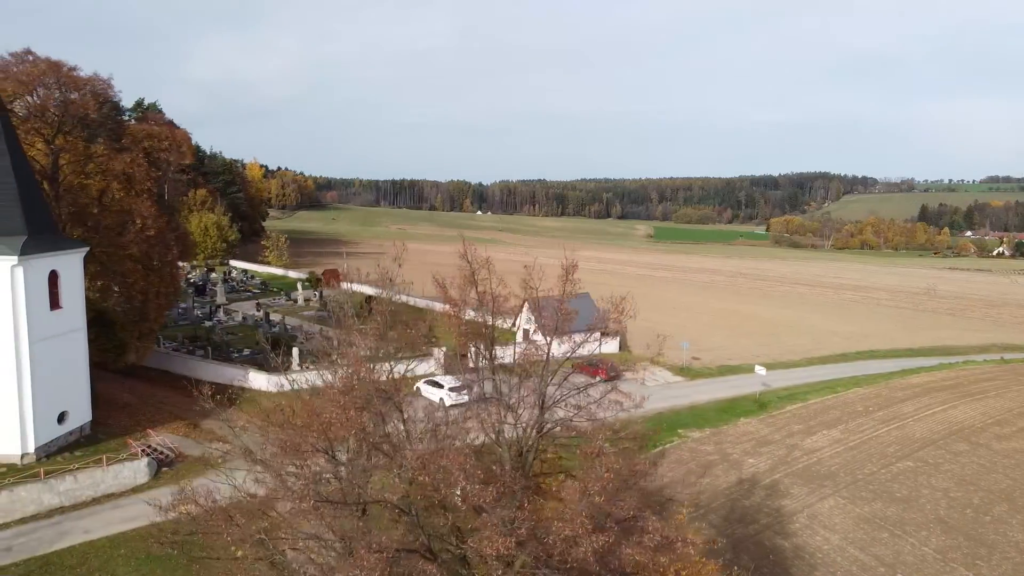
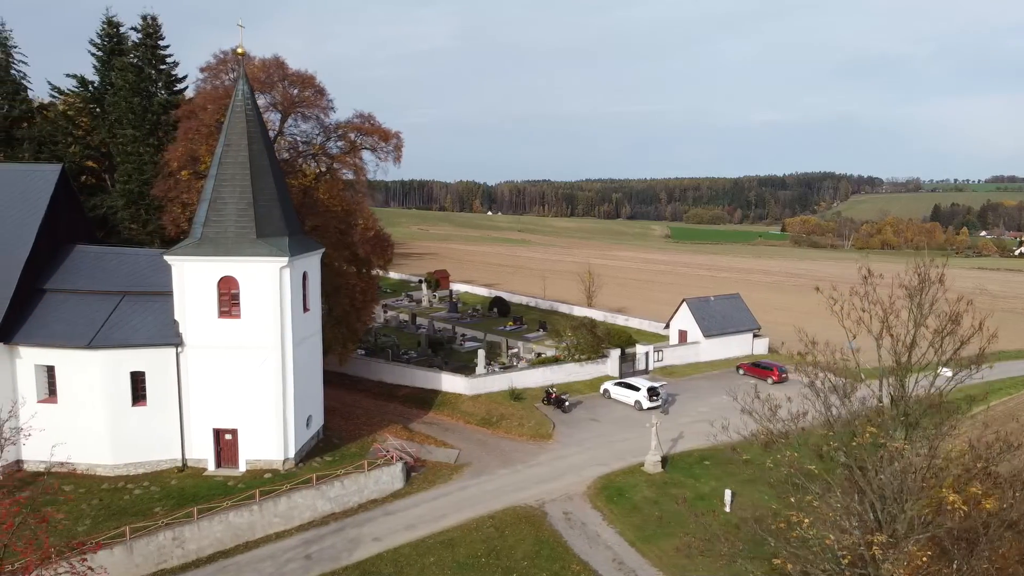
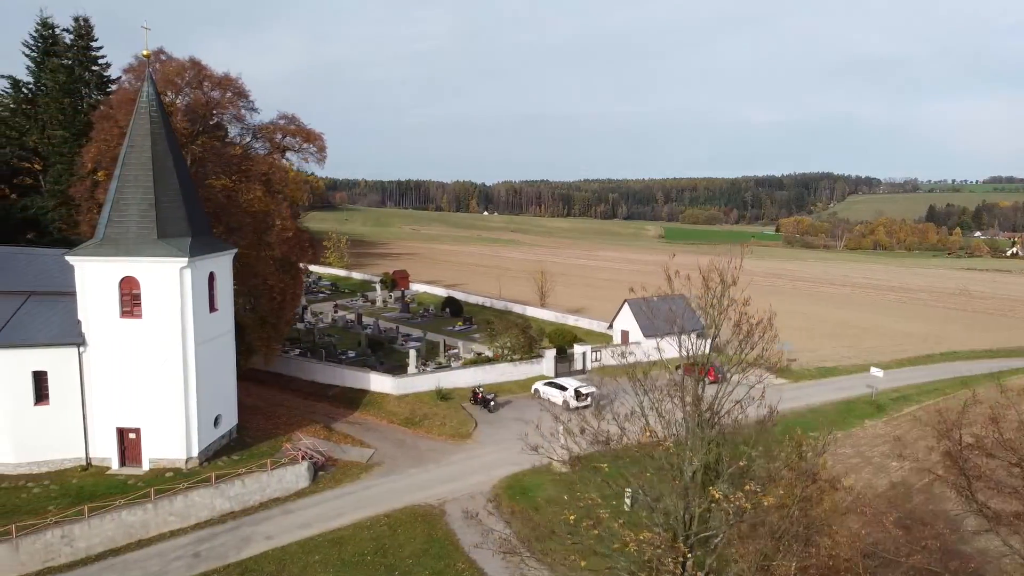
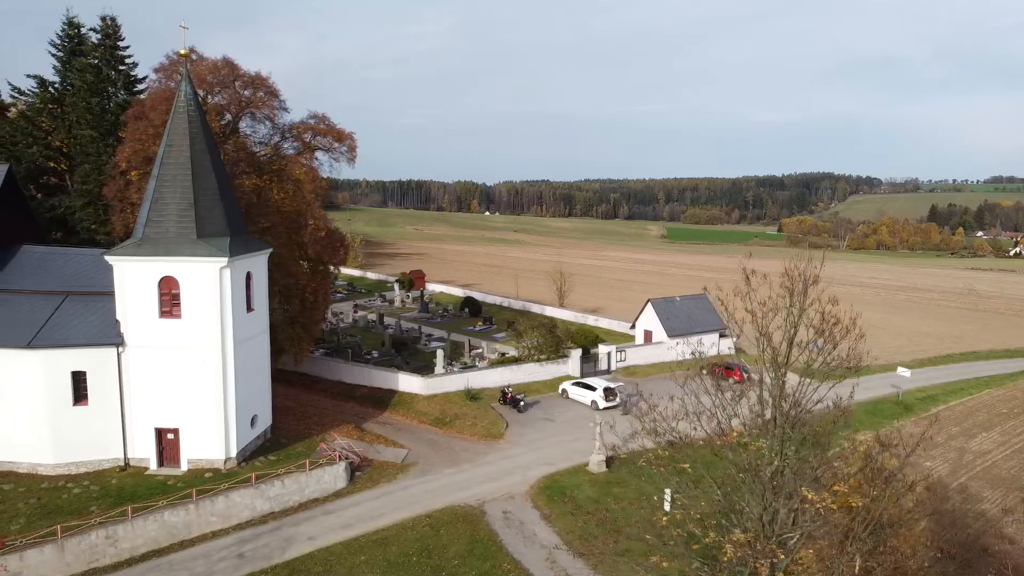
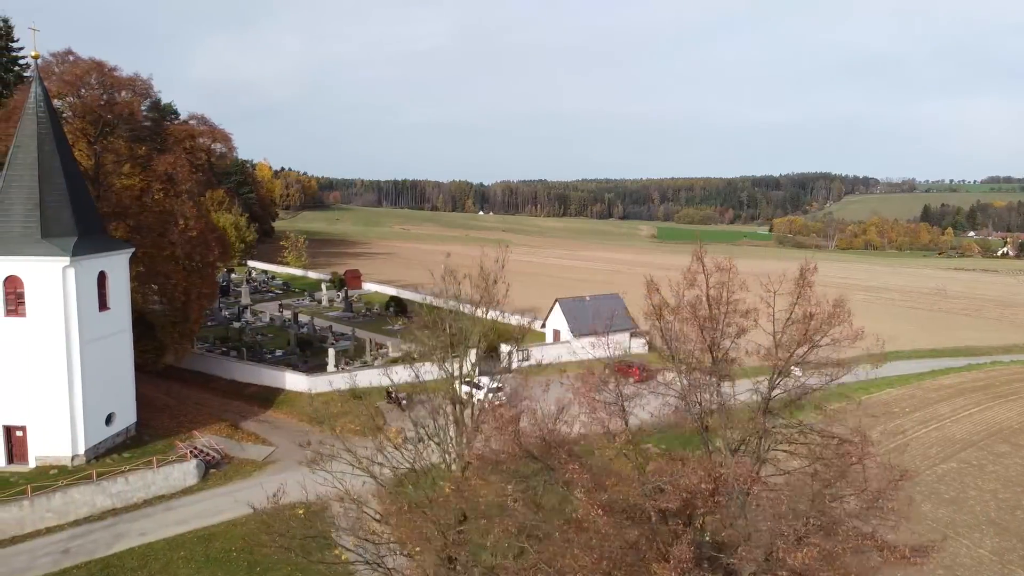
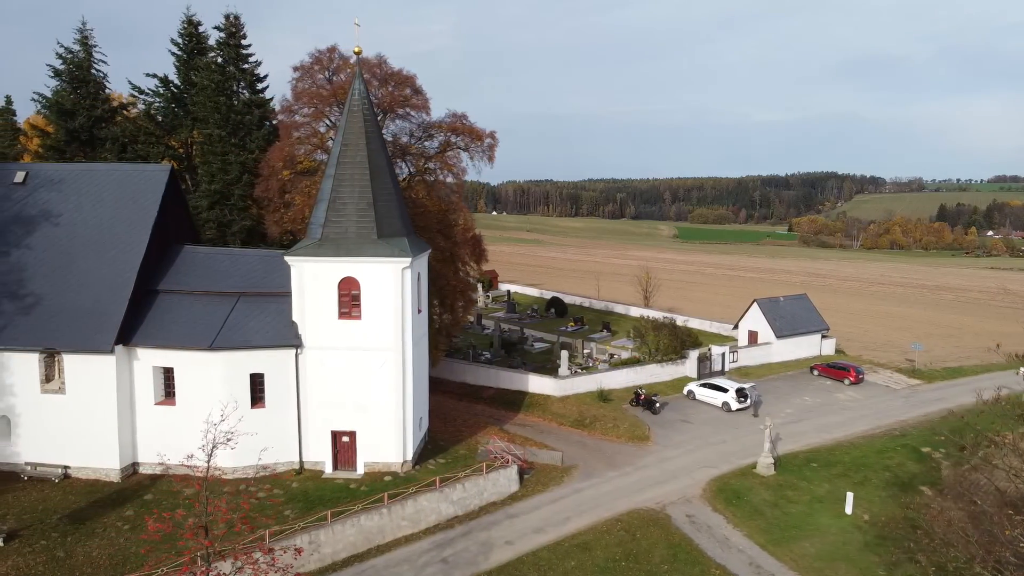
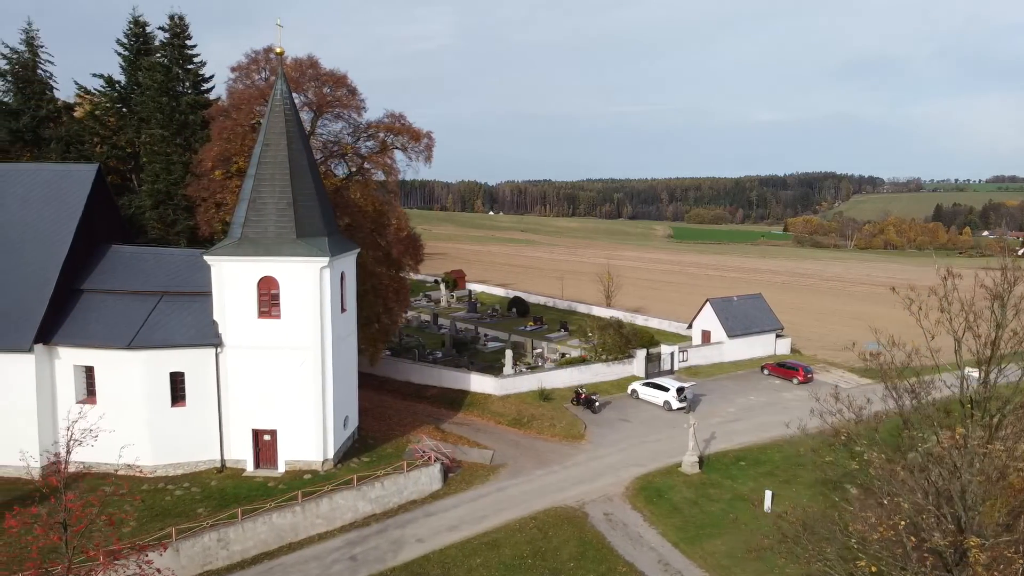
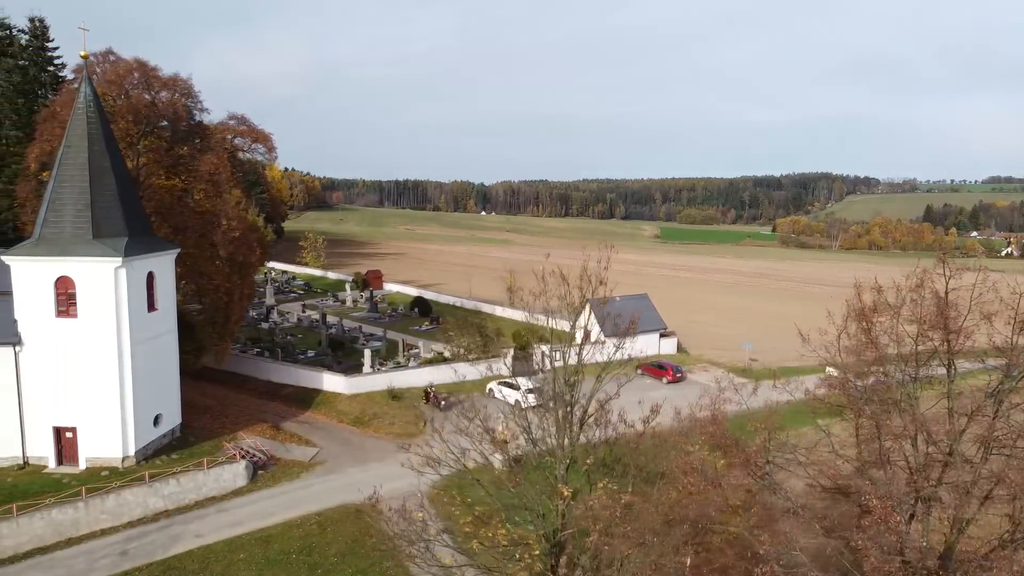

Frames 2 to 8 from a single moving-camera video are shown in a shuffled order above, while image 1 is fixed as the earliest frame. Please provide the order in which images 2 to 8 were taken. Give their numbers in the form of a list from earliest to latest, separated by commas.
5, 8, 3, 4, 2, 7, 6
